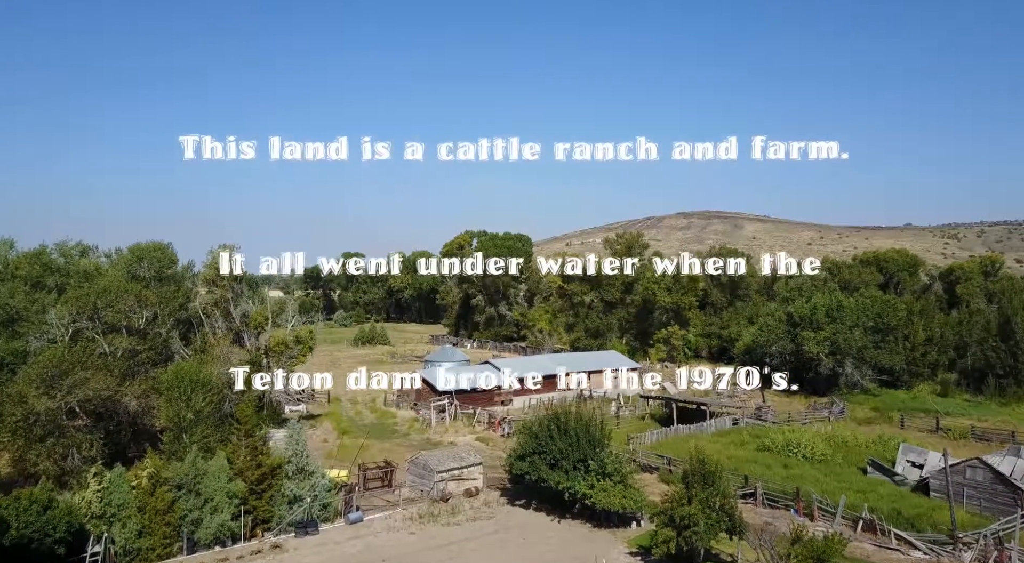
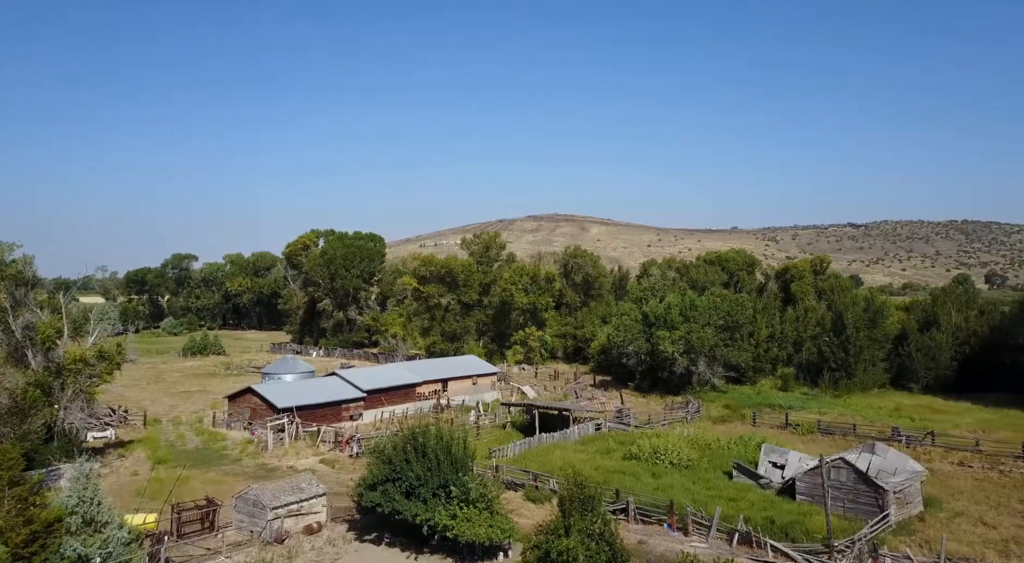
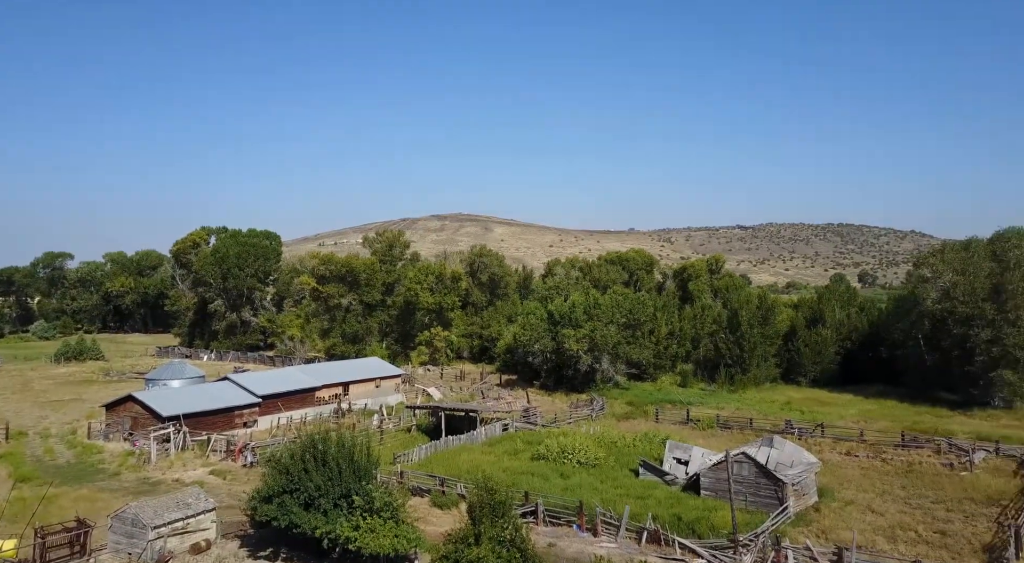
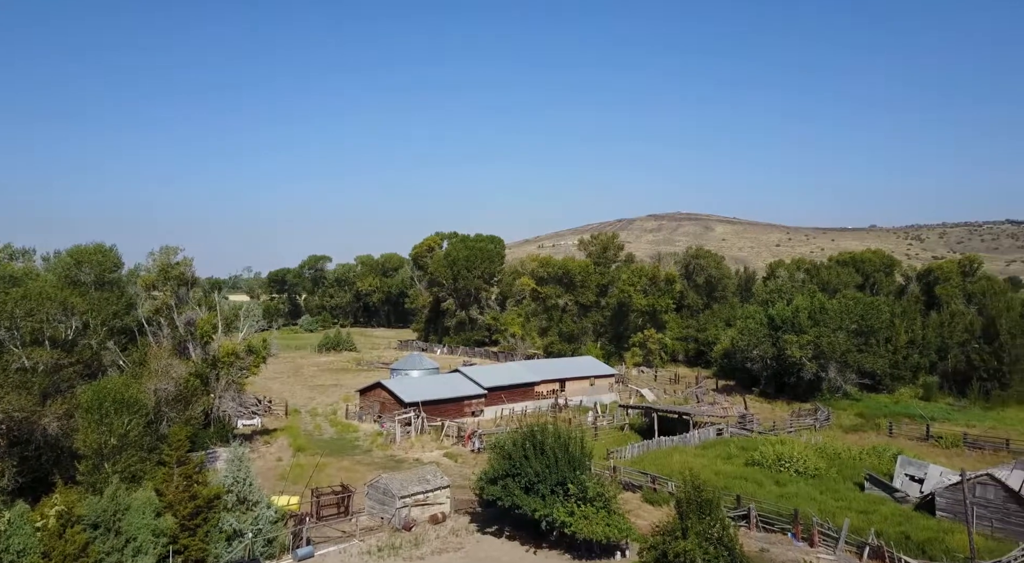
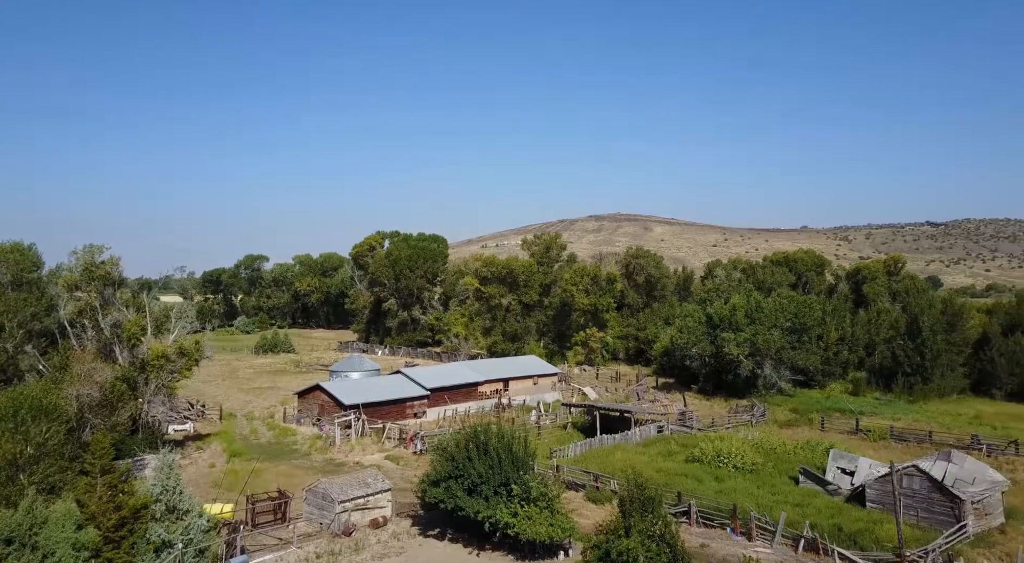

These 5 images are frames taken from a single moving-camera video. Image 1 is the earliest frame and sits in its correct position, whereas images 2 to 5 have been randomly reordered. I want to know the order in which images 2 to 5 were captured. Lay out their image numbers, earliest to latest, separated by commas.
4, 5, 2, 3
